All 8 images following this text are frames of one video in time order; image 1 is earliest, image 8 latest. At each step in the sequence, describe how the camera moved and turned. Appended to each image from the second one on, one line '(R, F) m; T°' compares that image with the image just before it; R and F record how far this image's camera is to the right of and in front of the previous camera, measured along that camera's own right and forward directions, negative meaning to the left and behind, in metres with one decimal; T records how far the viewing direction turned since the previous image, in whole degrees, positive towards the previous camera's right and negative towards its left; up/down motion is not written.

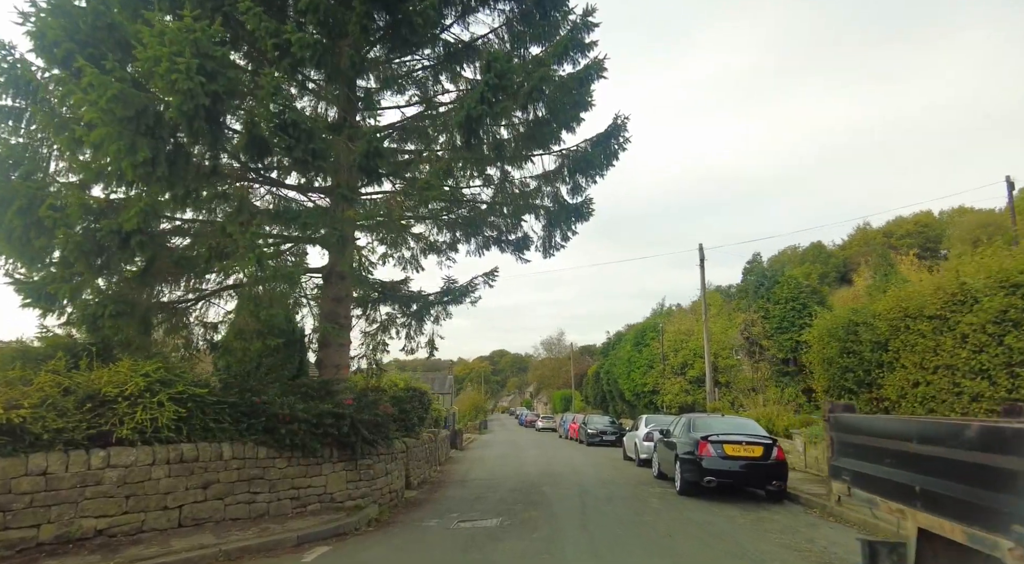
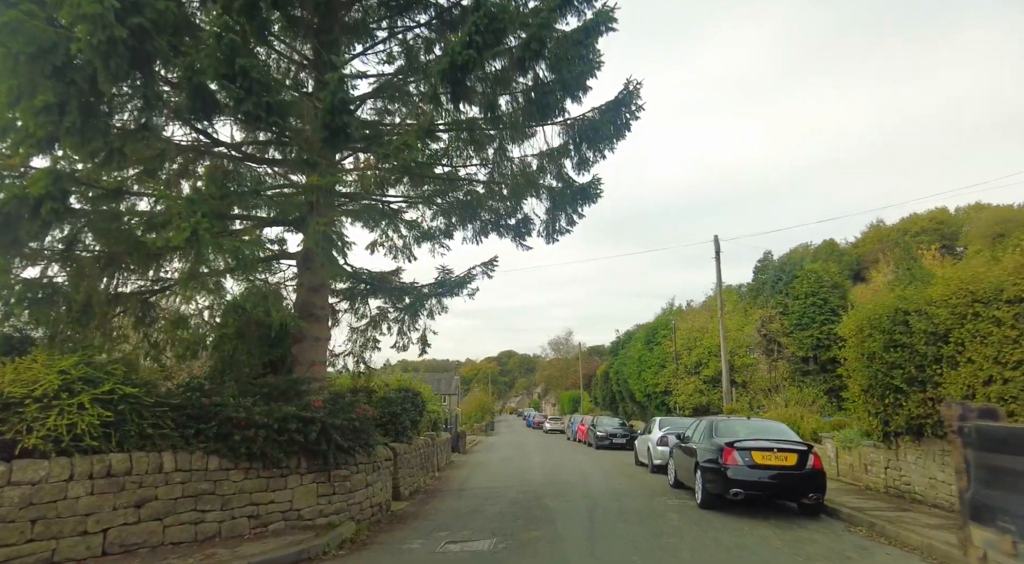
(+0.2, +1.2) m; -1°
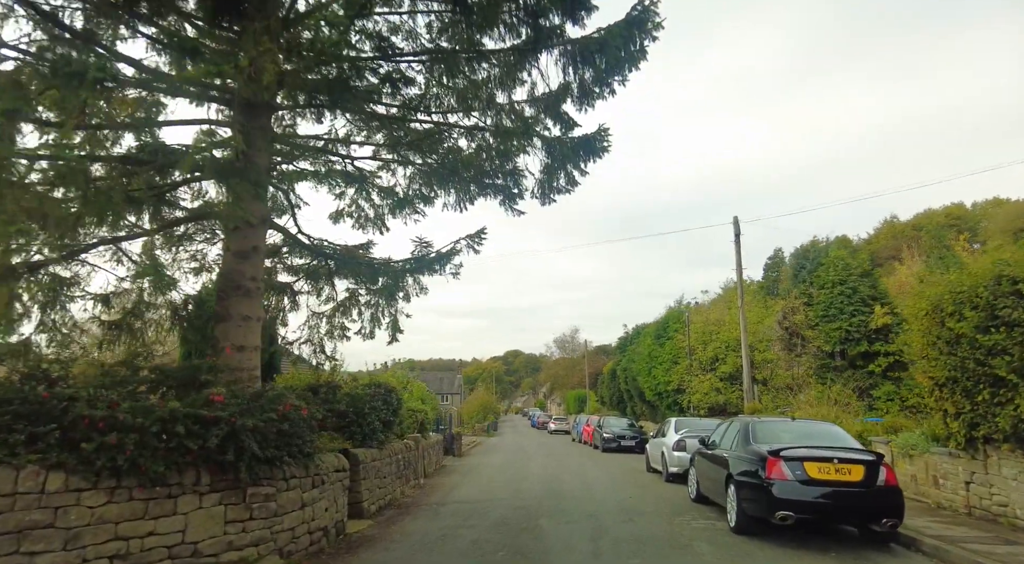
(+0.3, +2.0) m; -1°
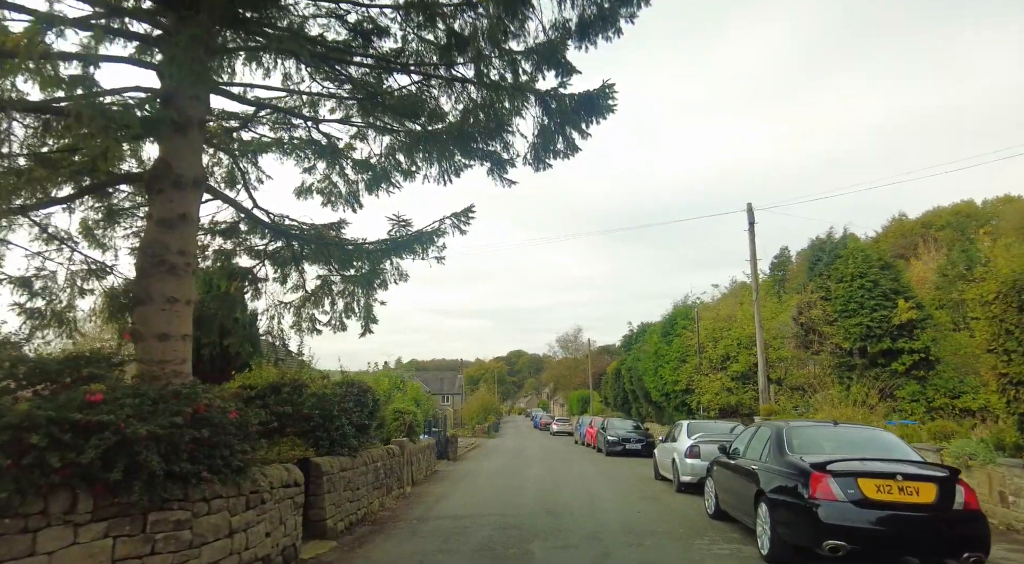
(+0.2, +1.3) m; 0°
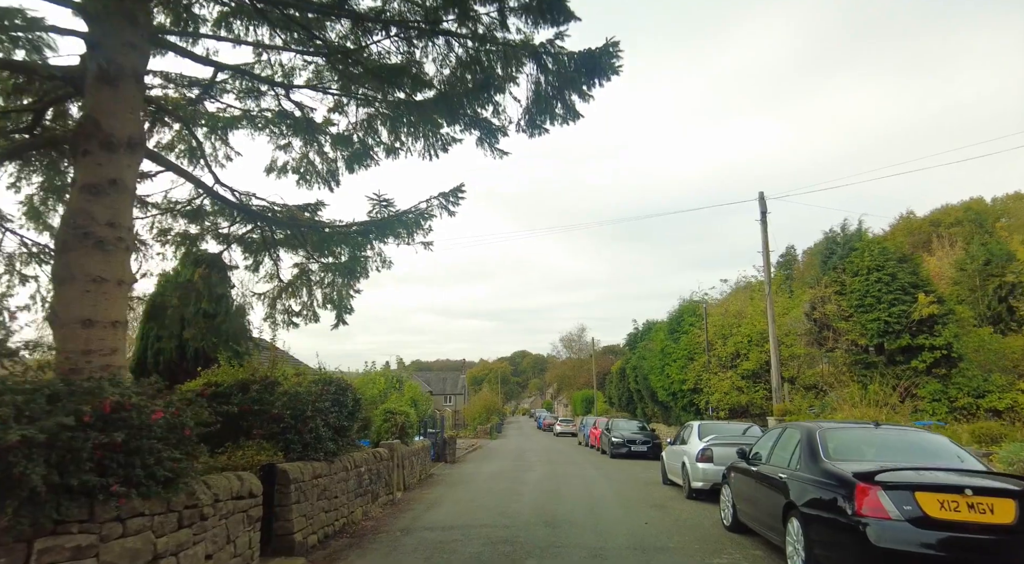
(+0.1, +0.9) m; 0°
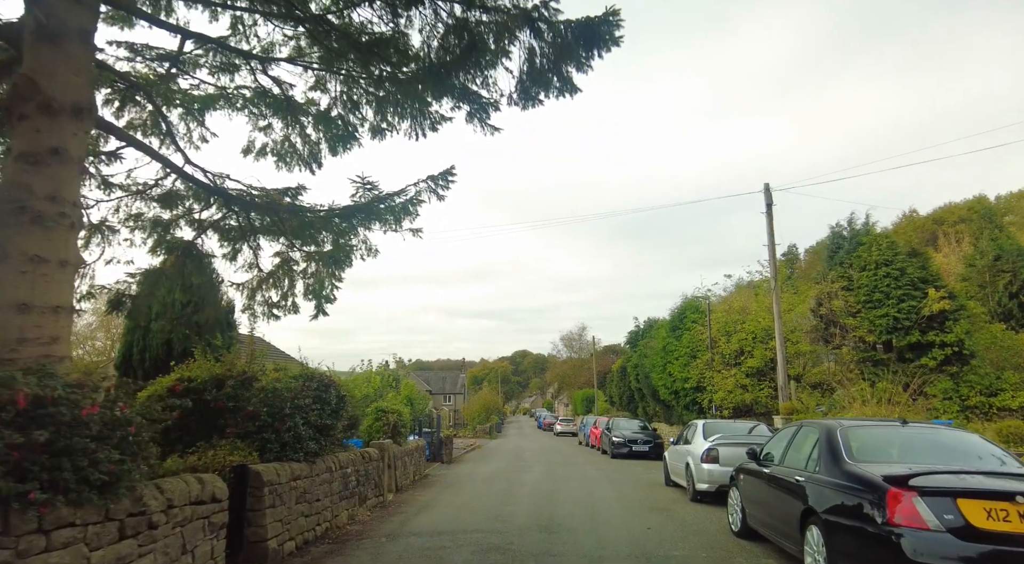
(+0.1, +0.5) m; 0°
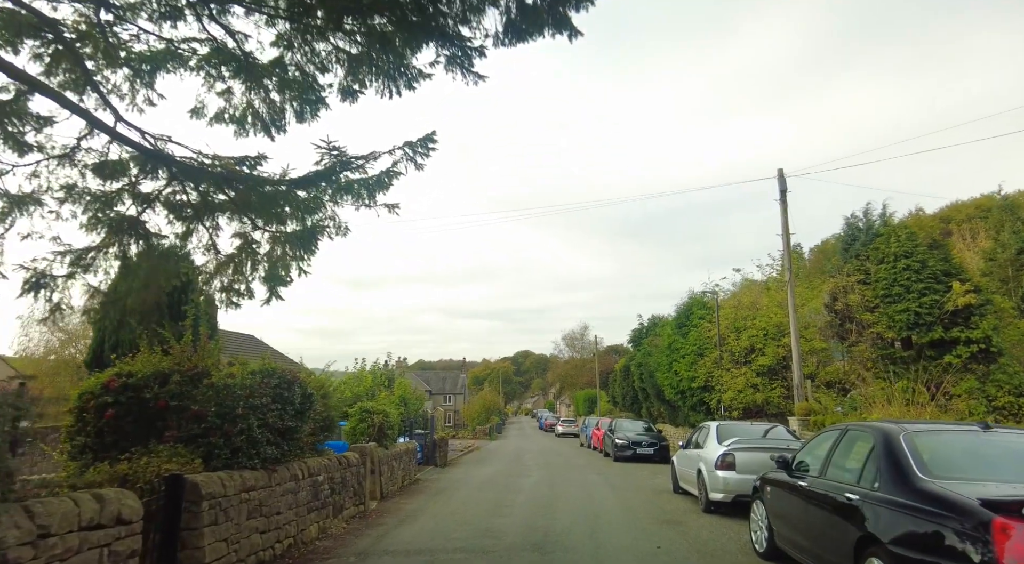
(+0.1, +1.0) m; 0°
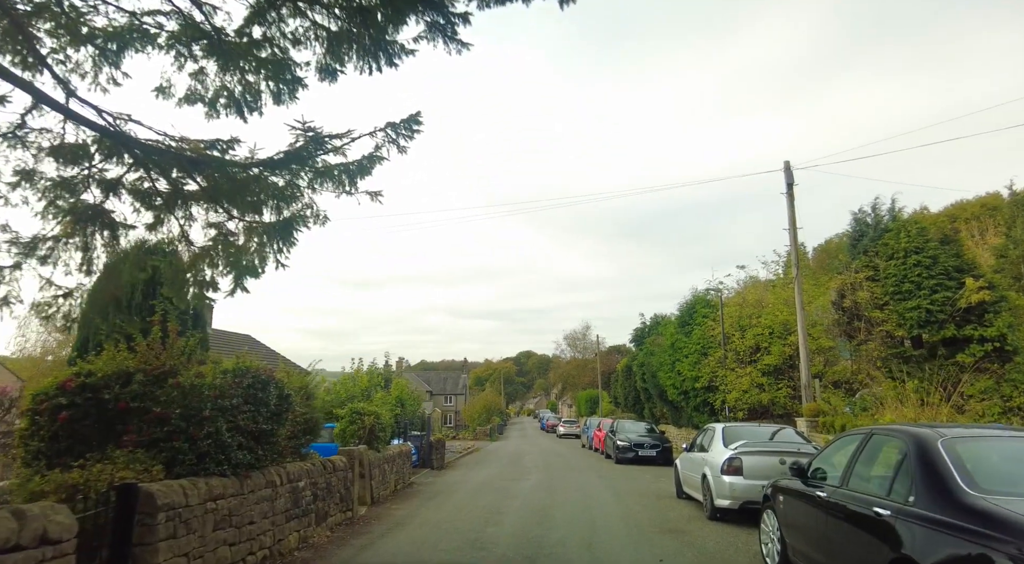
(+0.1, +0.5) m; 0°
